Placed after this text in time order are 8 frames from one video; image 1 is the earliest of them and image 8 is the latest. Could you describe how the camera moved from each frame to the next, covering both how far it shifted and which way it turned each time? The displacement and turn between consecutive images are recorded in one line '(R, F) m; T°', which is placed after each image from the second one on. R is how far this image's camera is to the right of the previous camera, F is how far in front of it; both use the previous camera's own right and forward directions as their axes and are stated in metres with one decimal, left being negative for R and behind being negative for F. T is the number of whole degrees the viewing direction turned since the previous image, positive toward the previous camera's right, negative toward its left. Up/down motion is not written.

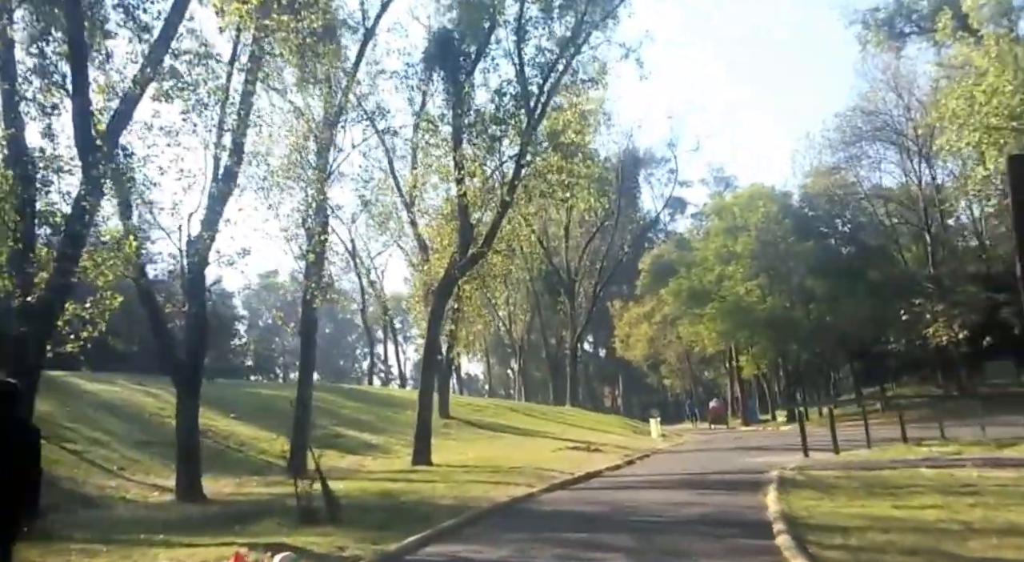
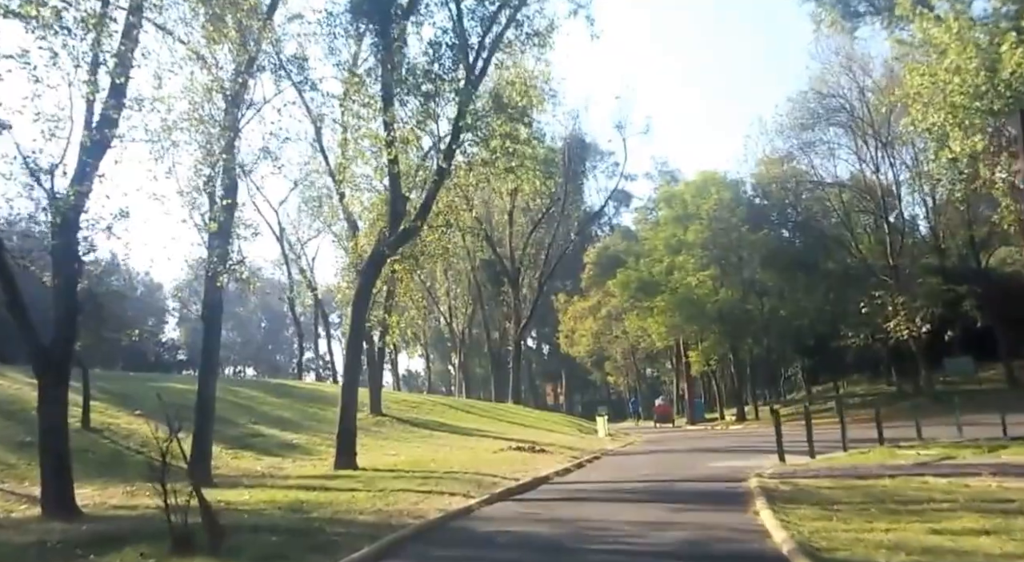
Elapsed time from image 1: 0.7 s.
(+0.1, +2.4) m; +4°
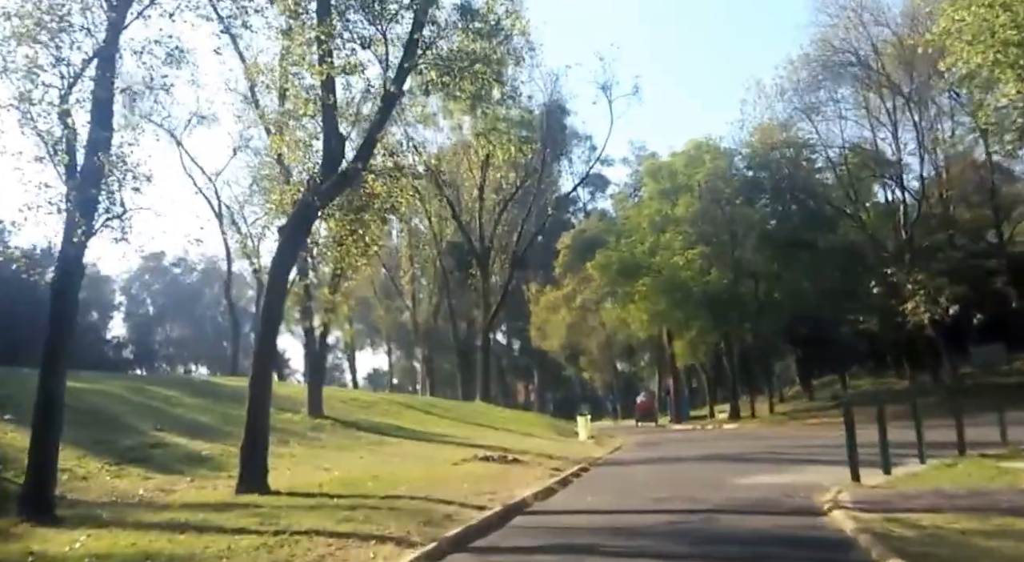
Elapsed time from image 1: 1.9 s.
(+0.1, +4.5) m; +2°
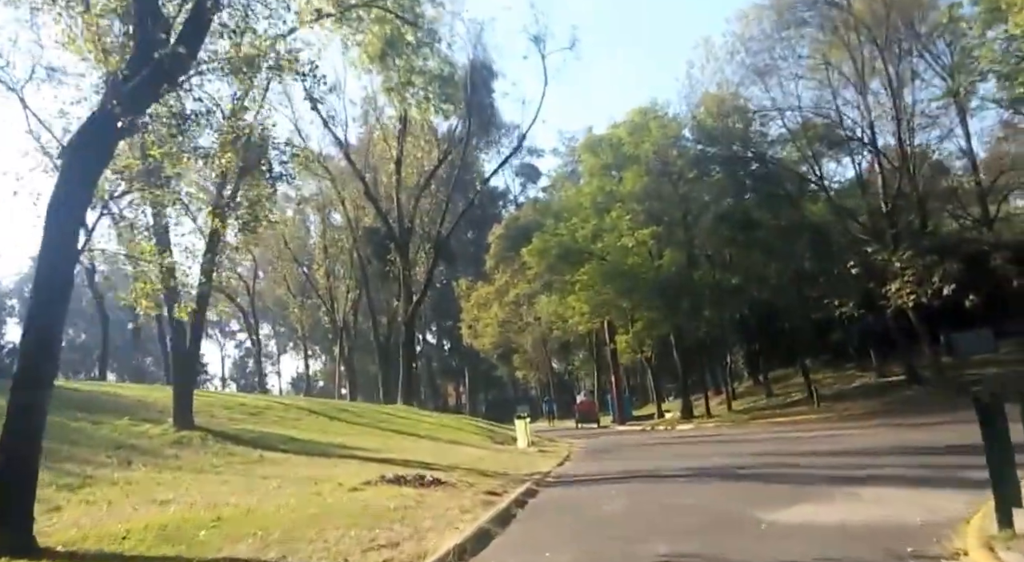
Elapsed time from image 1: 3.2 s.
(+0.2, +4.6) m; +4°
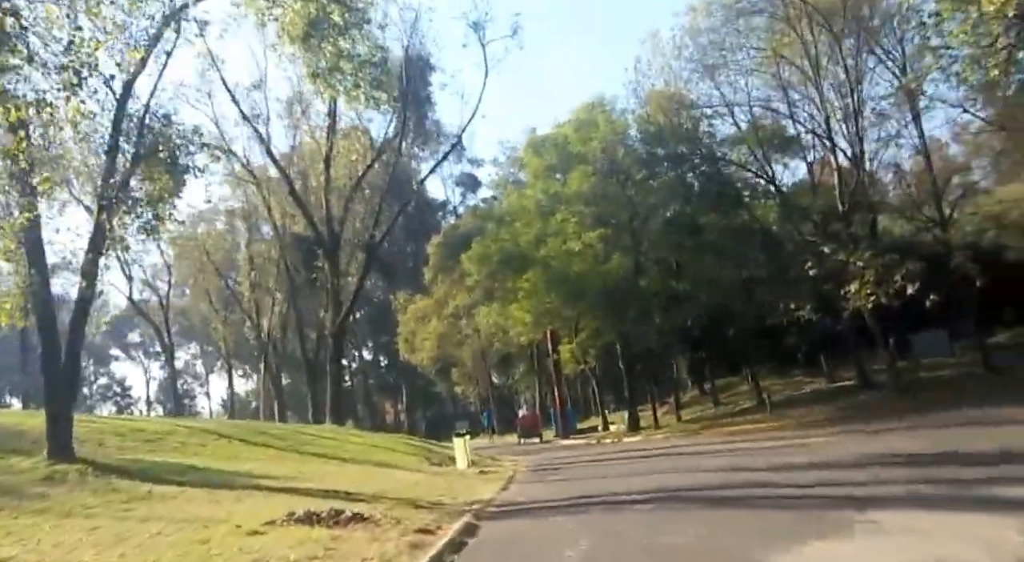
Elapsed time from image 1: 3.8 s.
(+0.1, +2.2) m; +4°
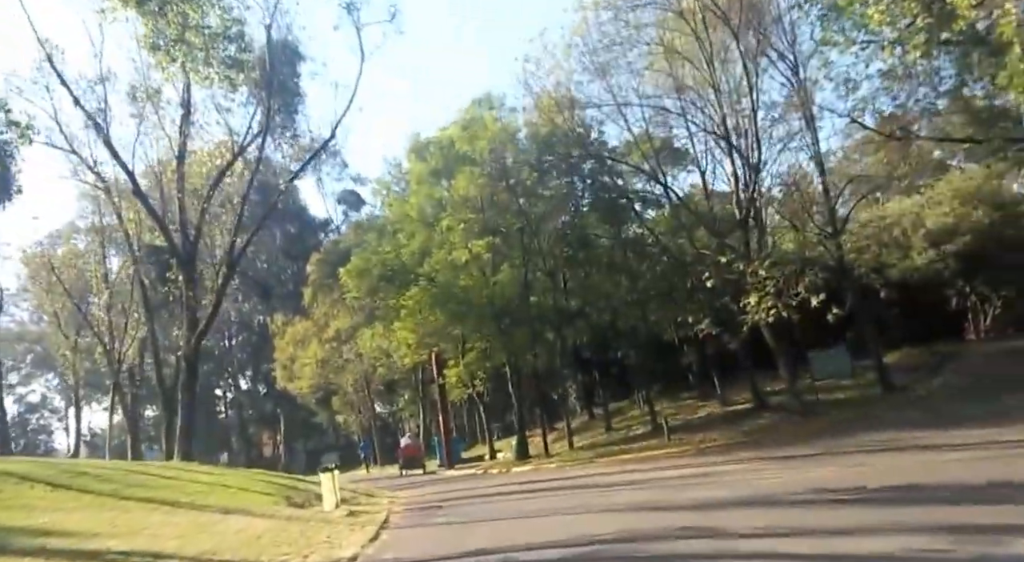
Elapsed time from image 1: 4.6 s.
(+0.2, +2.9) m; +7°
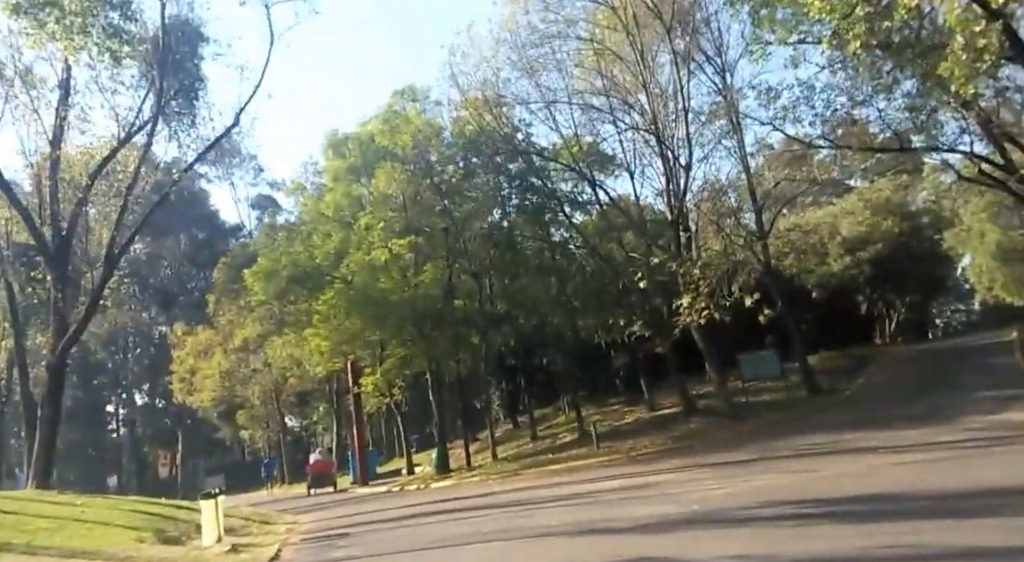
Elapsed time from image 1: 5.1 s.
(0.0, +2.3) m; +5°
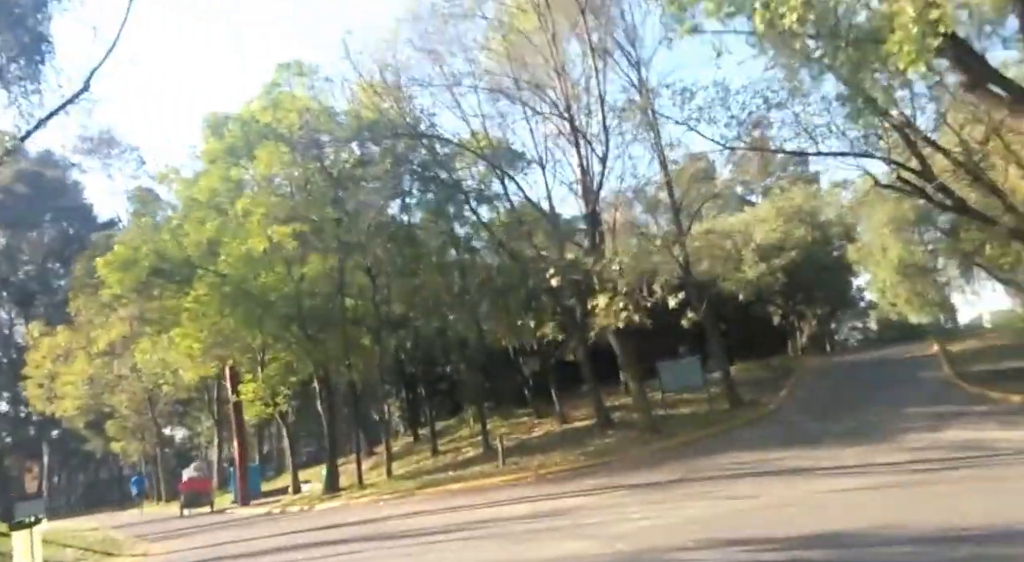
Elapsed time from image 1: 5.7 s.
(+0.2, +2.9) m; +6°
